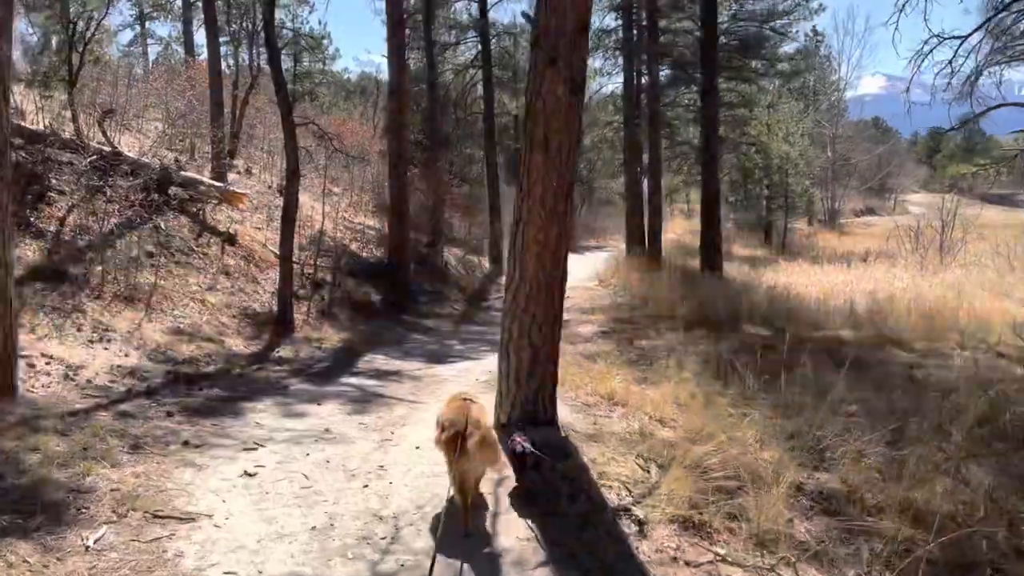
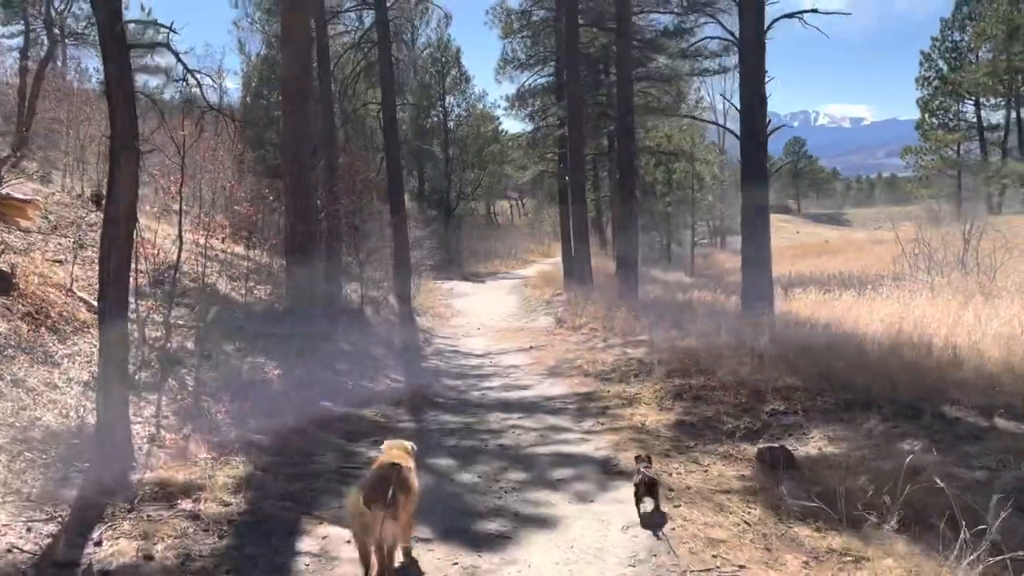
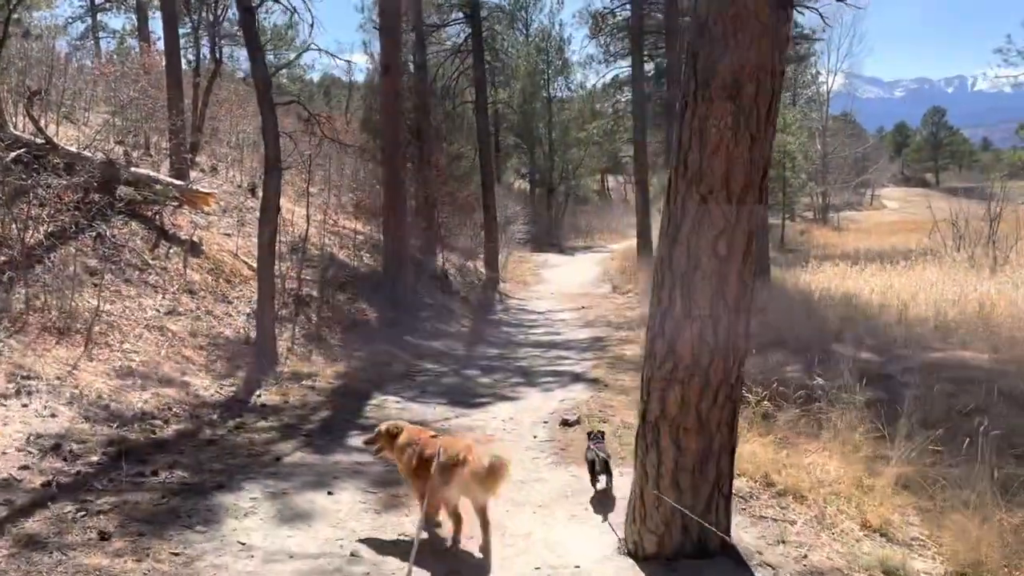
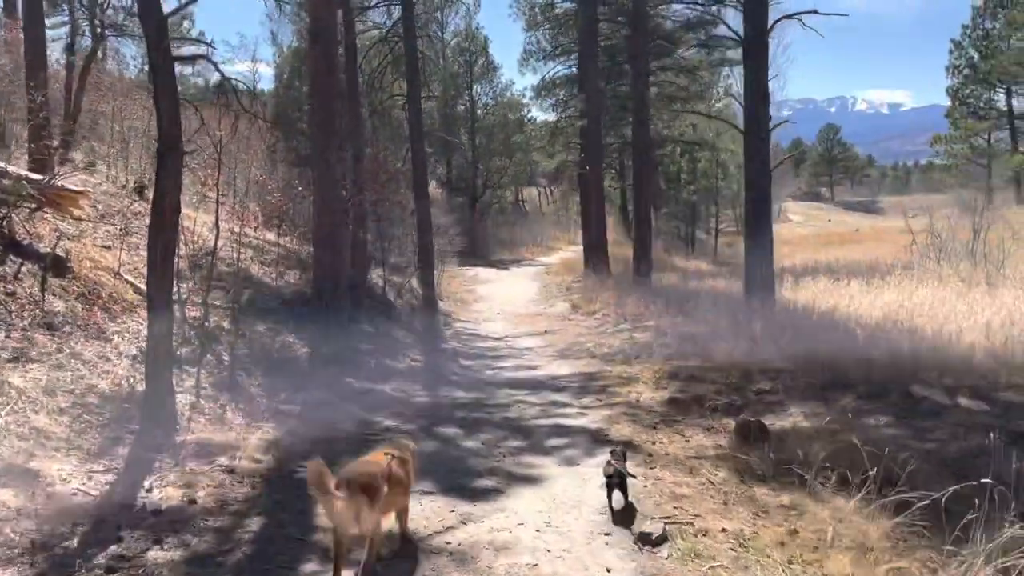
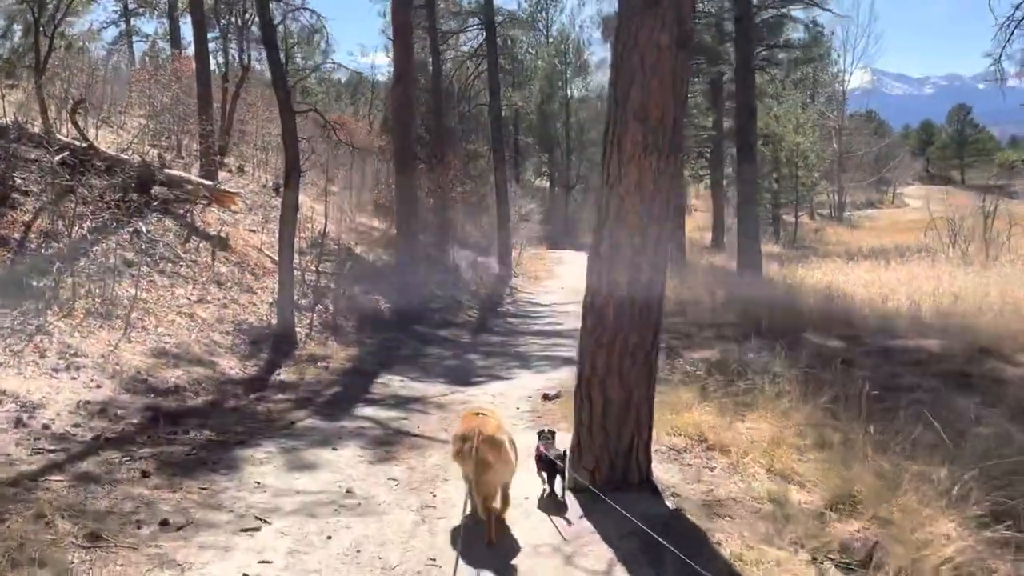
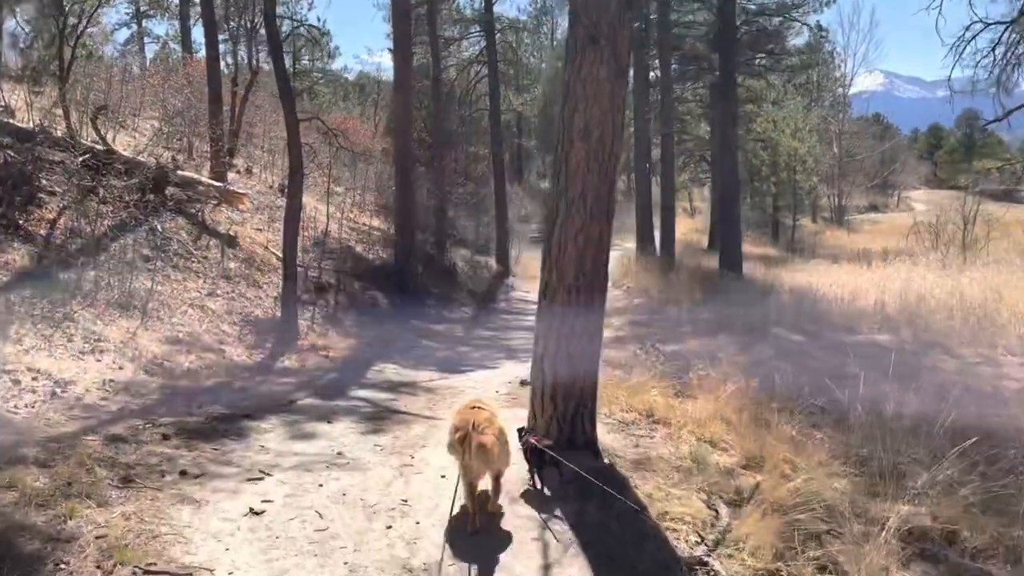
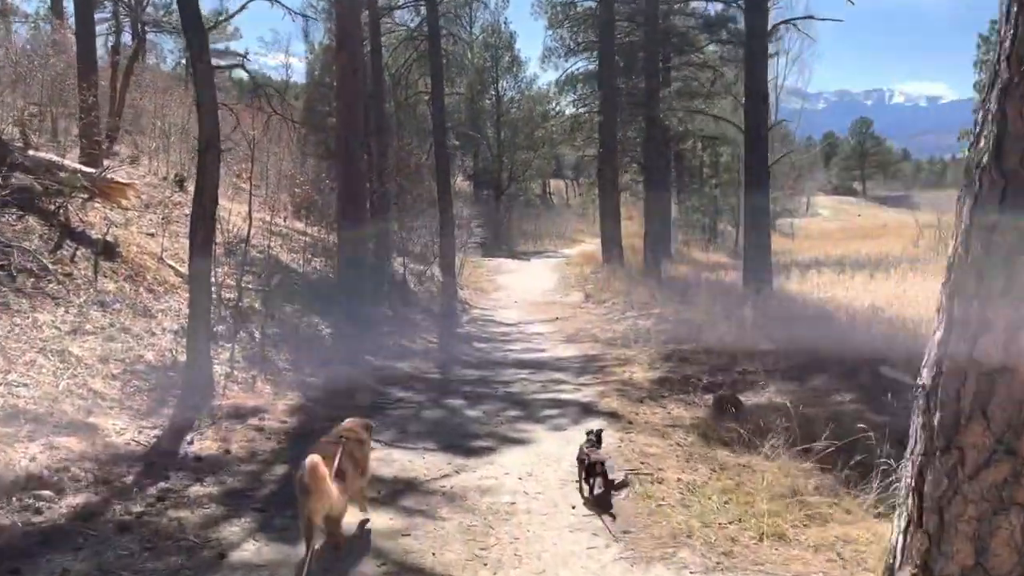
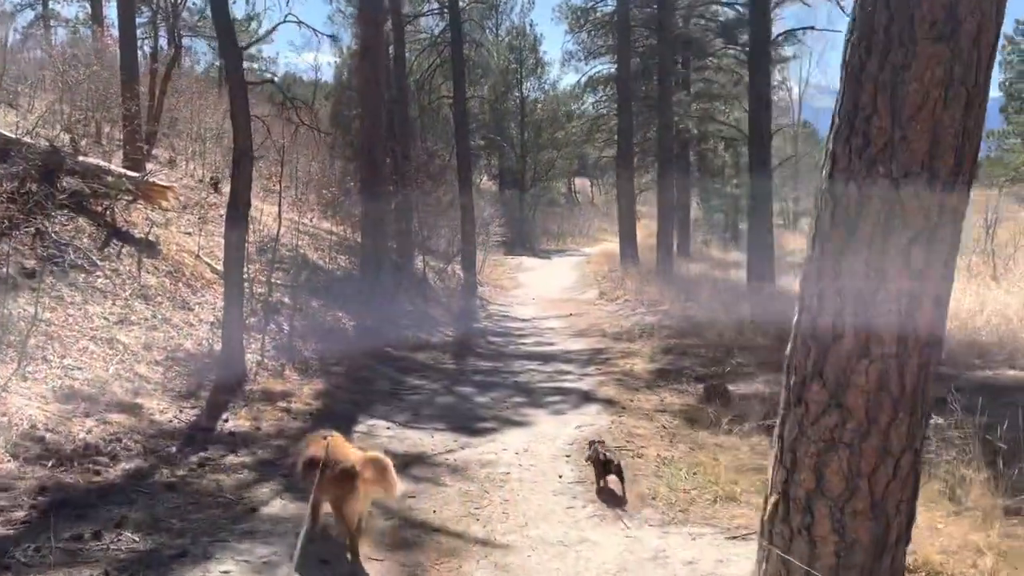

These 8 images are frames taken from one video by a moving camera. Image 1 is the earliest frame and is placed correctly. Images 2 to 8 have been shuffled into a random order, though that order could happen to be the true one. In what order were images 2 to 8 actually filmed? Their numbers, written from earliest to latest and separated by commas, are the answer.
6, 5, 3, 8, 7, 4, 2
